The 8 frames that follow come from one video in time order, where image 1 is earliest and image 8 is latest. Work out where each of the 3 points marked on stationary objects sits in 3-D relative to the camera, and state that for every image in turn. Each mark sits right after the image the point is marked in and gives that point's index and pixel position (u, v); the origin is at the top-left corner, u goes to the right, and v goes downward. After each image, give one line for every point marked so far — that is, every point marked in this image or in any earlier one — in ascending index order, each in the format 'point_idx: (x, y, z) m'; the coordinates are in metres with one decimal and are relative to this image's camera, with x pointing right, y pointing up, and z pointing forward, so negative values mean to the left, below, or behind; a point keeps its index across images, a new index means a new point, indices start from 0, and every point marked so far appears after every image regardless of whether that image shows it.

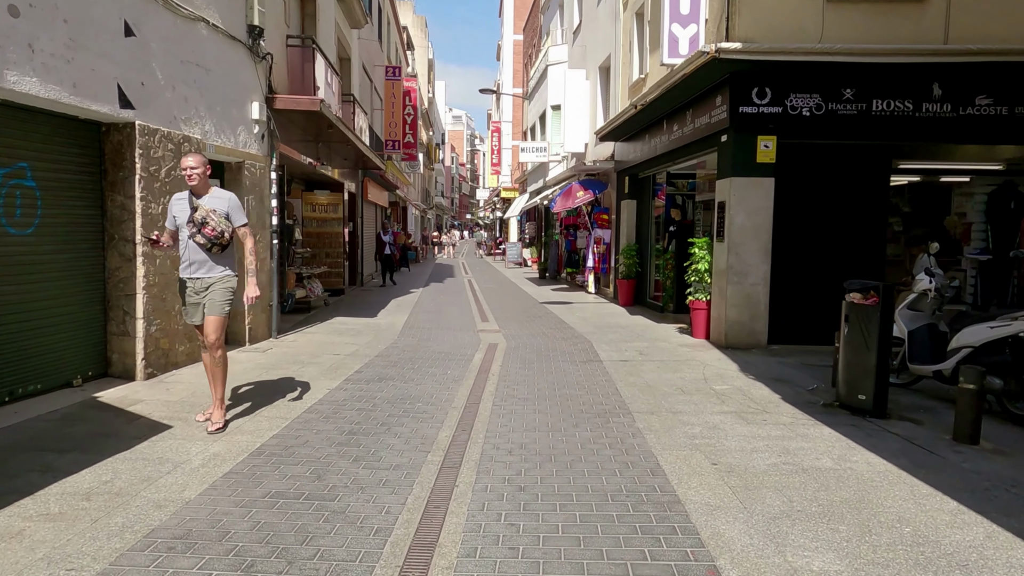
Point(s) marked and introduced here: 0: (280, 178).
0: (-3.6, +1.7, +10.1) m
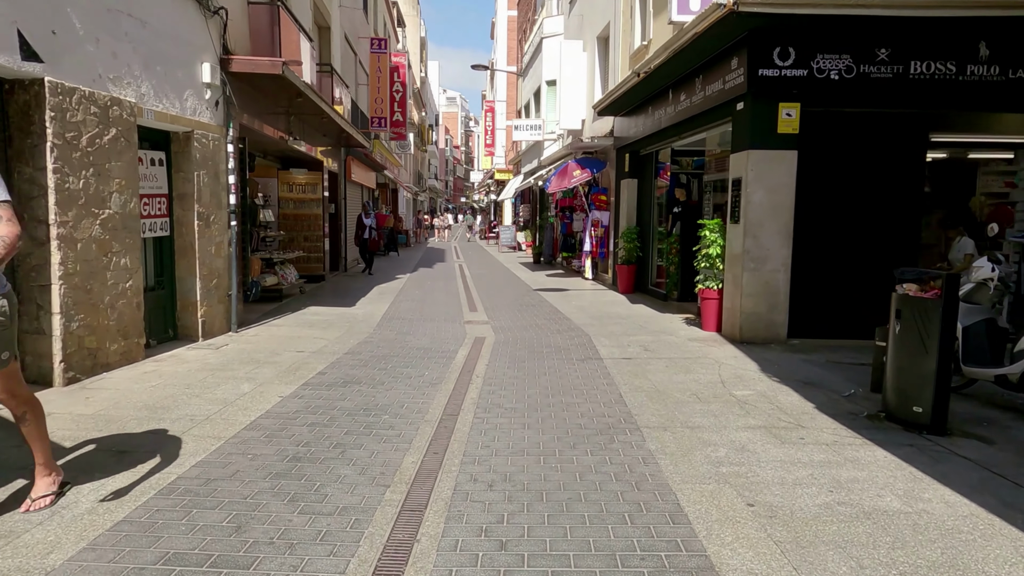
0: (-3.7, +1.9, +9.0) m
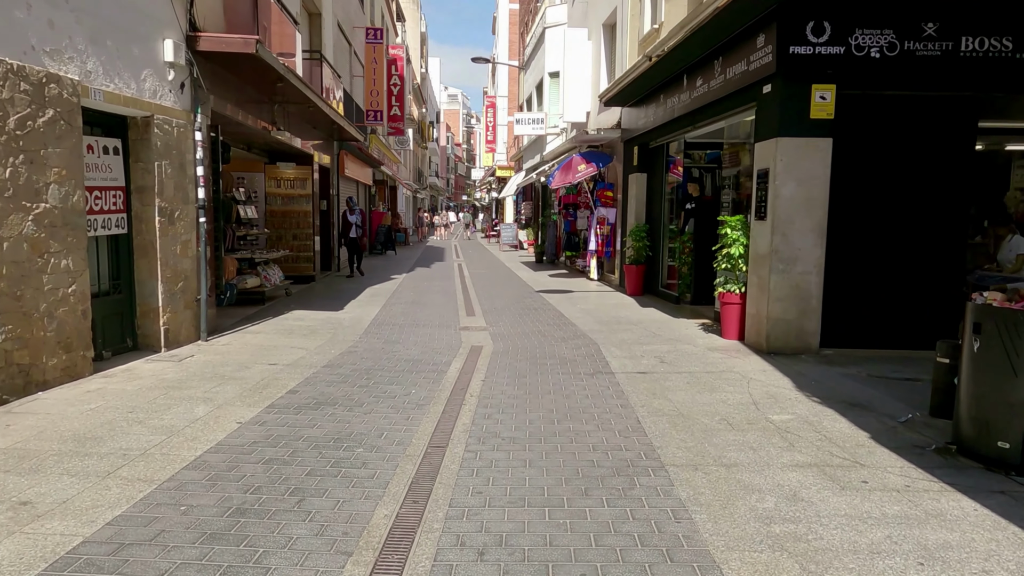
0: (-3.7, +1.8, +8.1) m
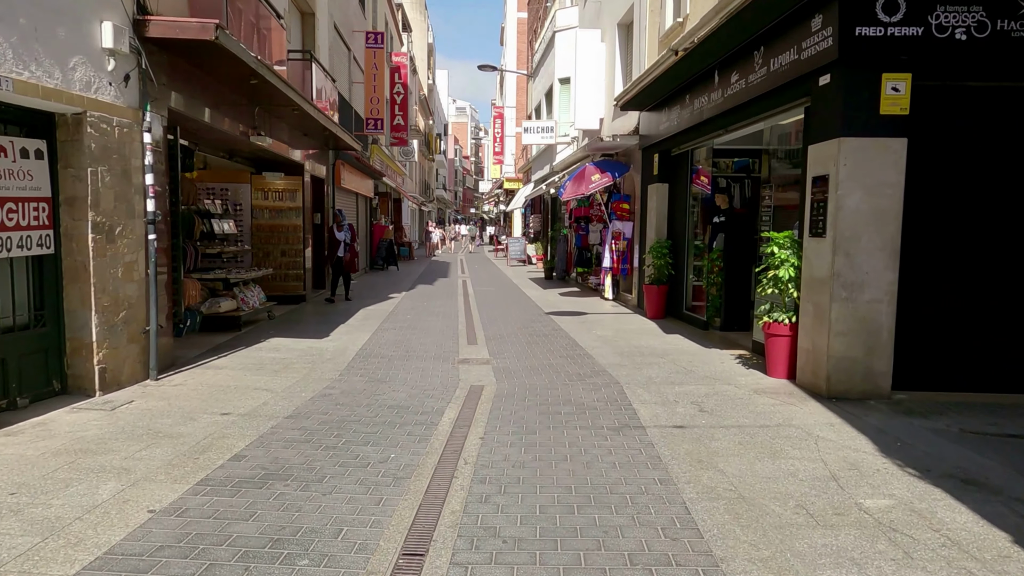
0: (-3.7, +1.5, +7.0) m
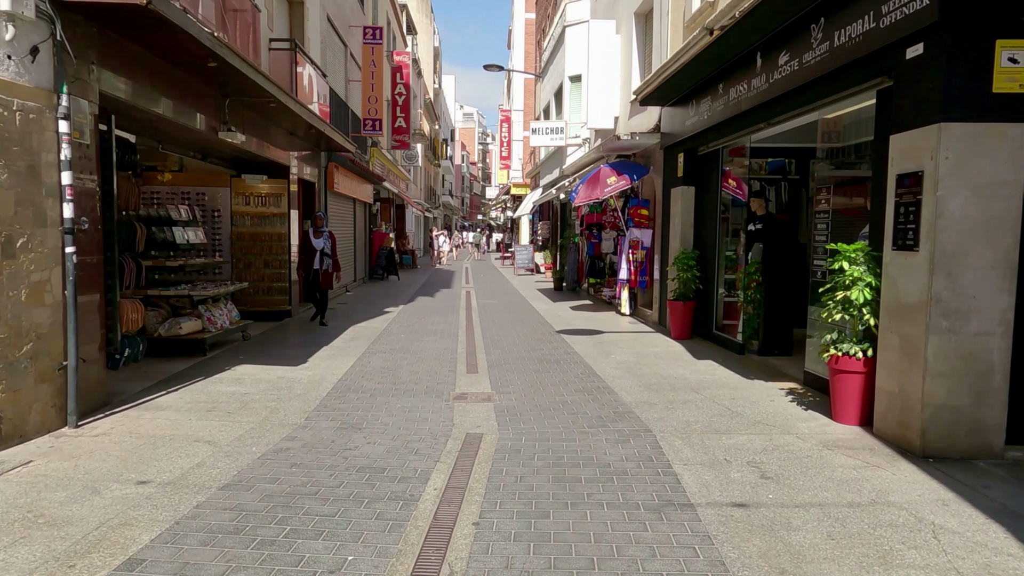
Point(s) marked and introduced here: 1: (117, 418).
0: (-3.6, +1.3, +5.7) m
1: (-3.3, -1.1, +5.5) m
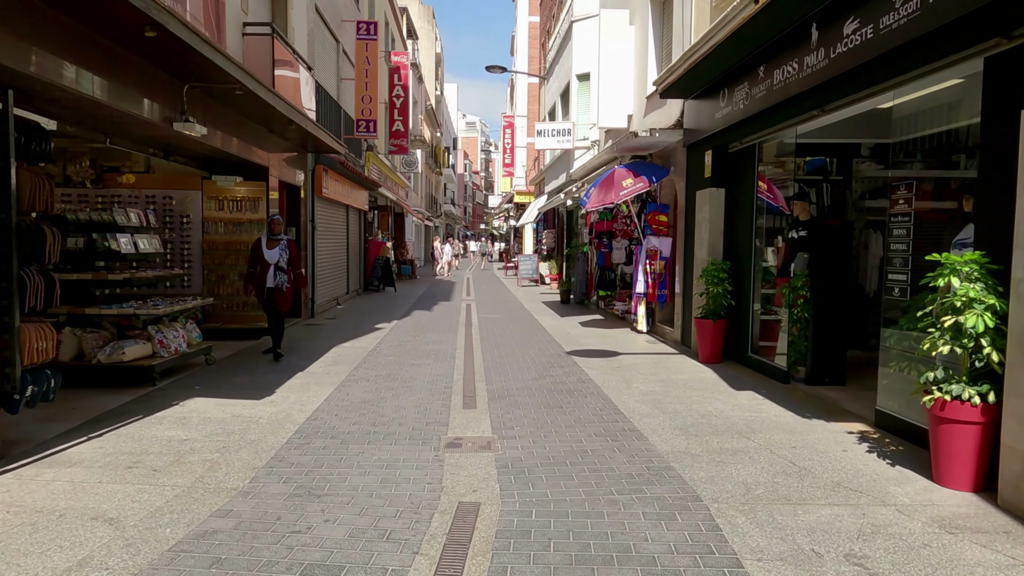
0: (-3.6, +1.2, +4.5) m
1: (-3.3, -1.2, +4.2) m
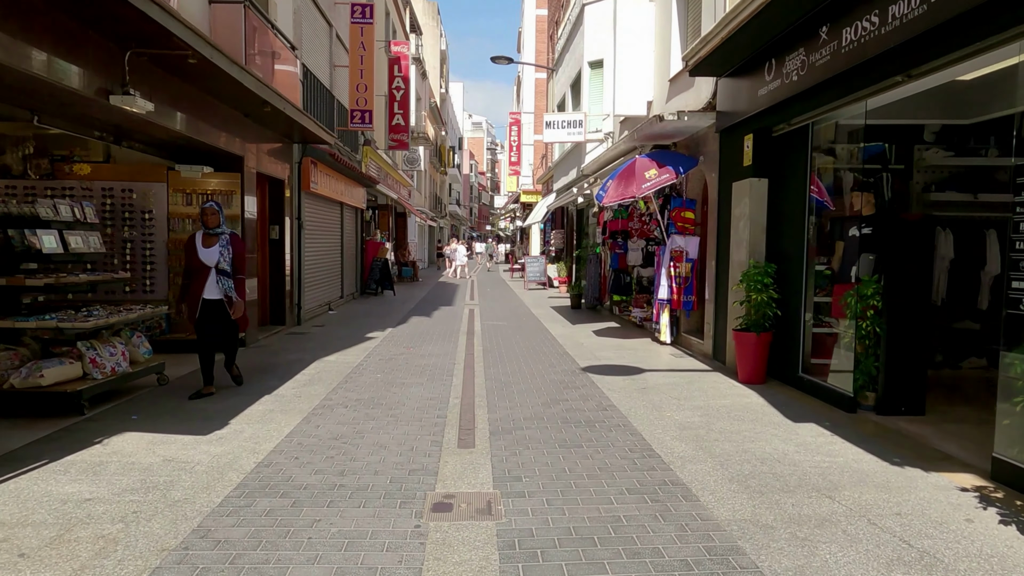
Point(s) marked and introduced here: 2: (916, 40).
0: (-3.5, +1.1, +3.2) m
1: (-3.2, -1.3, +2.9) m
2: (+3.1, +1.9, +5.1) m
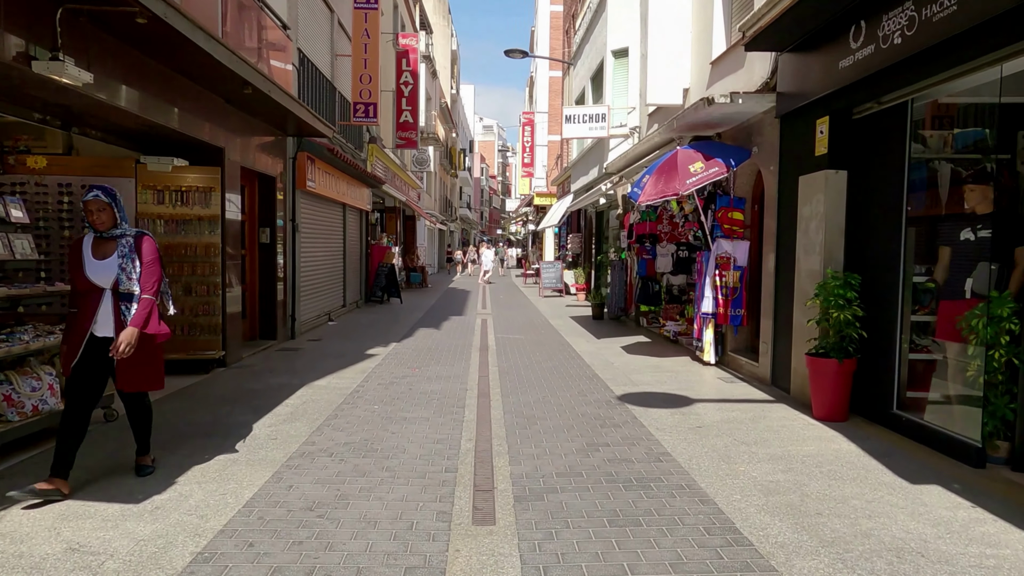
0: (-3.4, +1.0, +2.0) m
1: (-3.1, -1.4, +1.6) m
2: (+3.3, +1.8, +3.7) m
